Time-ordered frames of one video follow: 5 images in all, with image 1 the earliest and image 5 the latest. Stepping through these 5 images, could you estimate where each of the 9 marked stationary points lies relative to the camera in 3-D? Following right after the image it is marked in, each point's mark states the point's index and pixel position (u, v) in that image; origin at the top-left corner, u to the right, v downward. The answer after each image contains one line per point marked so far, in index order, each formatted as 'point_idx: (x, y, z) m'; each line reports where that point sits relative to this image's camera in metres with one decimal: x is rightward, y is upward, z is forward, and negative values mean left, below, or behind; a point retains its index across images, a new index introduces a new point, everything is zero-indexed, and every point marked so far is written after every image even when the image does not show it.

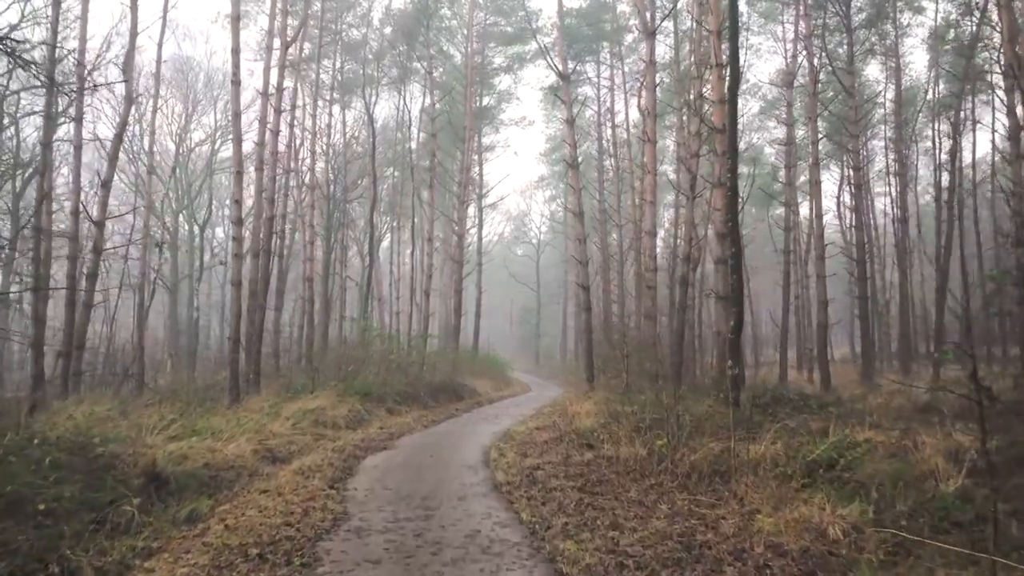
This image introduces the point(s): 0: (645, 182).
0: (+2.8, +2.2, +13.1) m
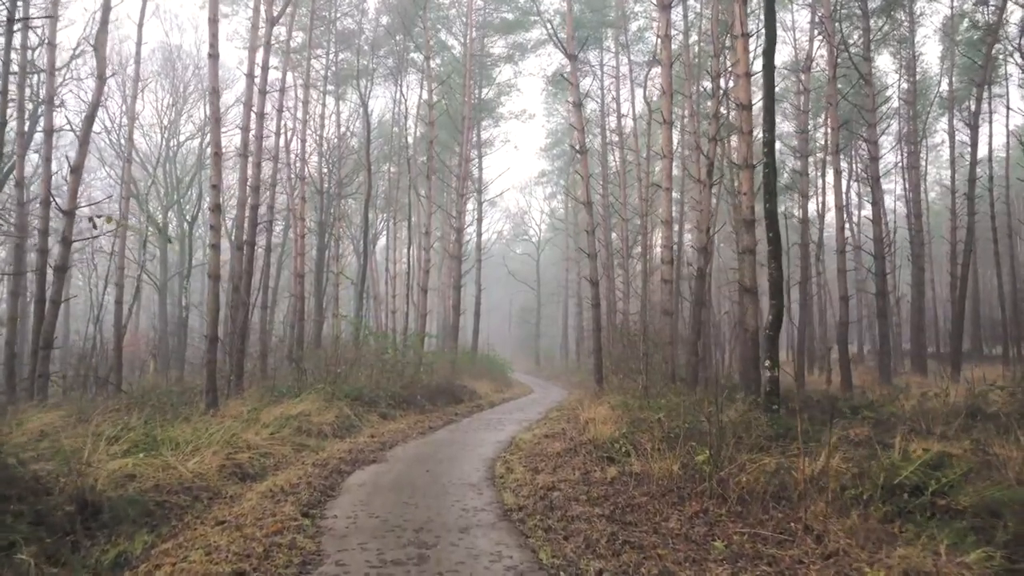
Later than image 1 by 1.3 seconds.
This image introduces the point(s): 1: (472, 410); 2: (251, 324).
0: (+2.8, +2.3, +12.1) m
1: (-0.9, -2.6, +13.7) m
2: (-7.2, -1.0, +17.7) m
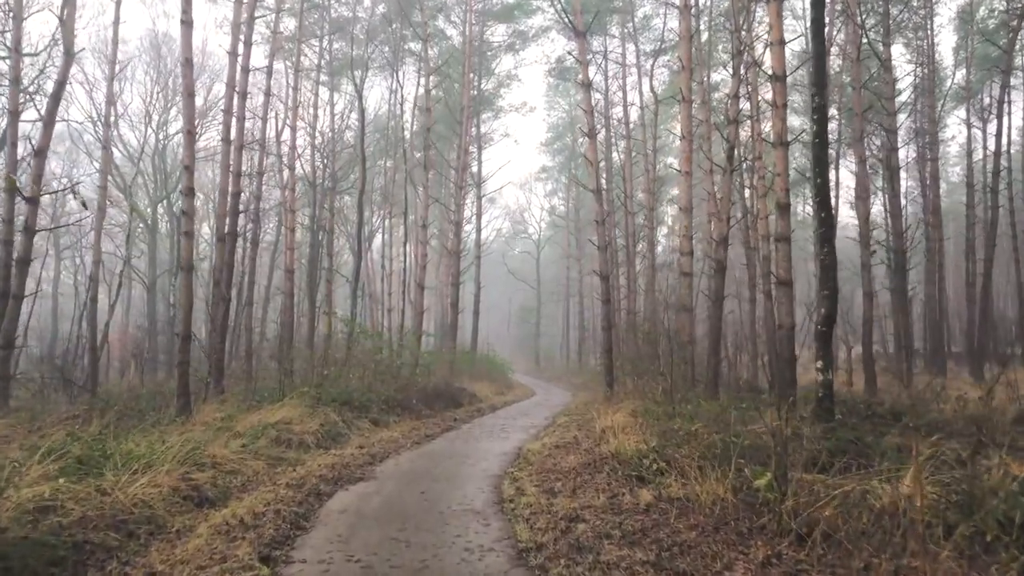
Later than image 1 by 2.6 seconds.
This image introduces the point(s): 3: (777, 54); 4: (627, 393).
0: (+2.9, +2.4, +11.1) m
1: (-0.8, -2.5, +12.7) m
2: (-7.1, -0.9, +16.7) m
3: (+3.6, +3.2, +8.8) m
4: (+1.9, -1.7, +10.3) m
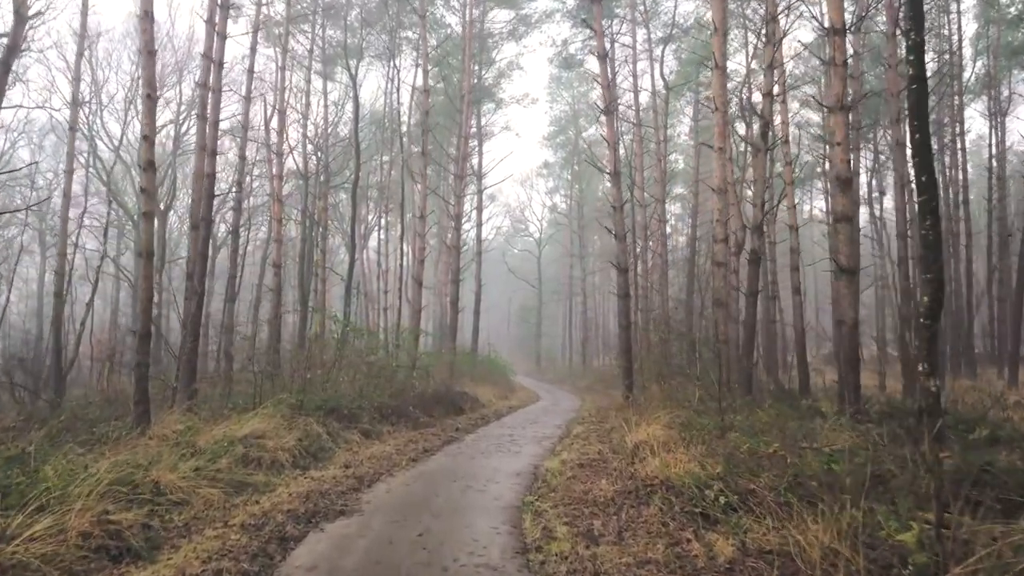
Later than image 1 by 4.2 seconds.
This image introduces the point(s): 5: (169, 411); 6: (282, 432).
0: (+3.1, +2.5, +9.8) m
1: (-0.6, -2.4, +11.4) m
2: (-7.0, -0.8, +15.4) m
3: (+3.8, +3.3, +7.5) m
4: (+2.0, -1.6, +9.1) m
5: (-4.4, -1.6, +8.1) m
6: (-2.5, -1.6, +7.0) m
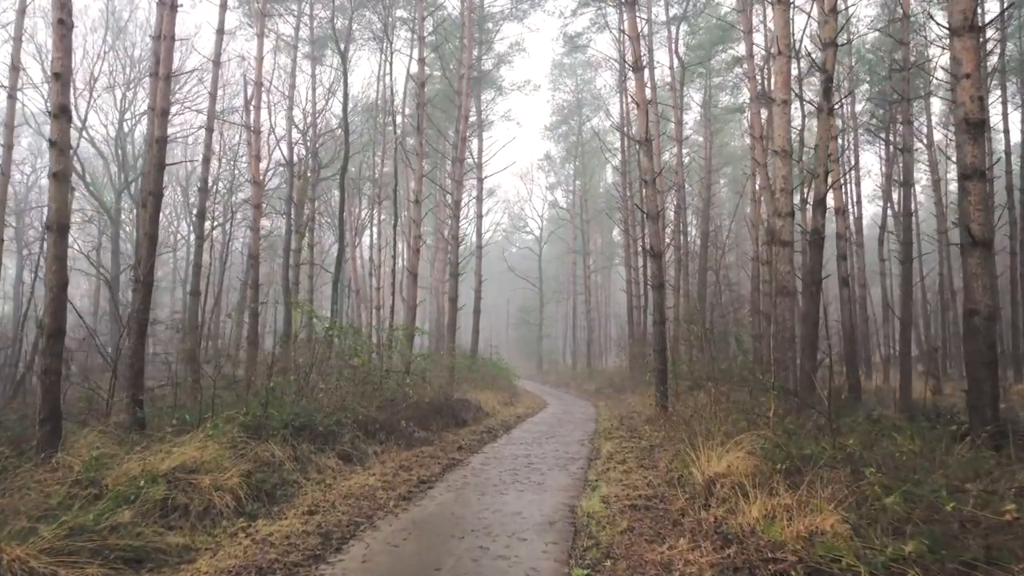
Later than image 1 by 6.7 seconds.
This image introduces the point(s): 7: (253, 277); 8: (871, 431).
0: (+3.3, +2.7, +8.0) m
1: (-0.5, -2.2, +9.6) m
2: (-6.8, -0.6, +13.5) m
3: (+4.0, +3.5, +5.7) m
4: (+2.2, -1.4, +7.3) m
5: (-4.2, -1.4, +6.3) m
6: (-2.3, -1.4, +5.1) m
7: (-6.7, +0.3, +16.4) m
8: (+3.1, -1.2, +5.6) m
